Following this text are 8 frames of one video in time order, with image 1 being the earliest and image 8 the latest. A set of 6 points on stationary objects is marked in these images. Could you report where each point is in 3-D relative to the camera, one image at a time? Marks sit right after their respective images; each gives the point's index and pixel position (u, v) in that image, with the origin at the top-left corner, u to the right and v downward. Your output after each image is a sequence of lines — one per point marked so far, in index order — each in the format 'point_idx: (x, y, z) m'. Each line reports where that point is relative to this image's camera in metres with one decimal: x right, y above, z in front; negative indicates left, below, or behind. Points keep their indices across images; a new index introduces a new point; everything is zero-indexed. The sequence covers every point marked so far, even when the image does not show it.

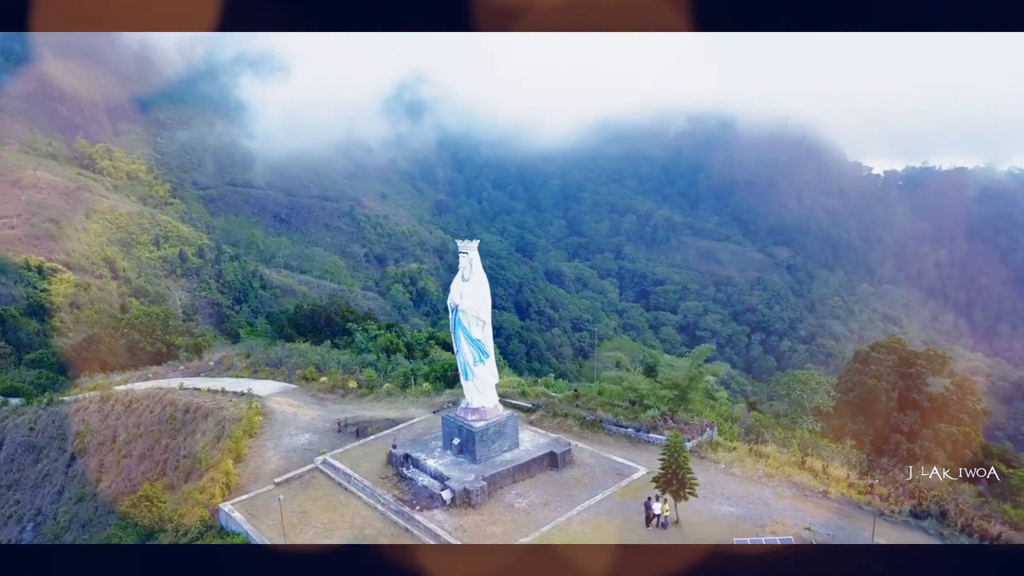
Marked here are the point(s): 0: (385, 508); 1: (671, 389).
0: (-1.2, -2.2, +8.1) m
1: (+2.0, -1.2, +10.2) m
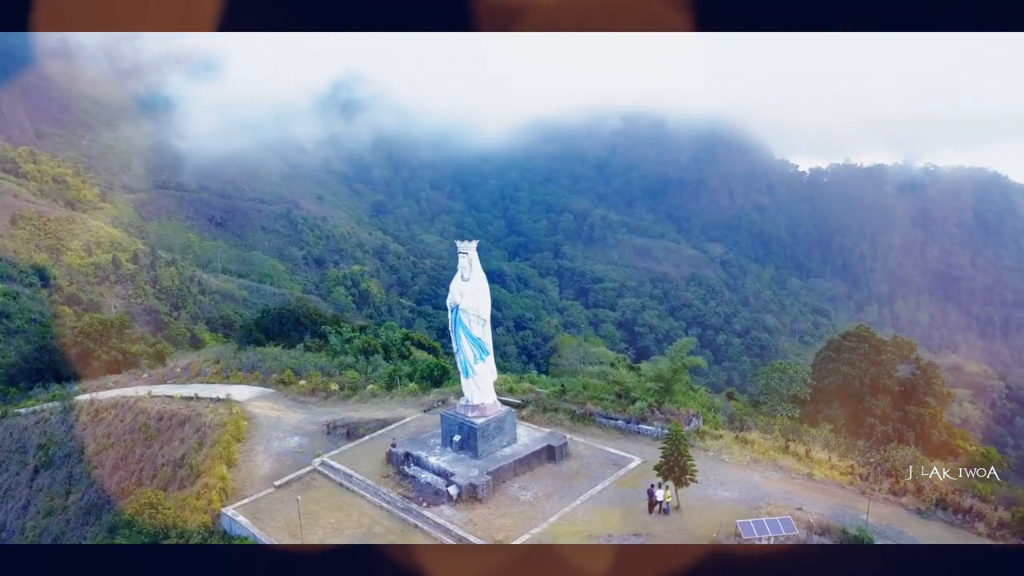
0: (-1.2, -2.2, +8.2) m
1: (+1.9, -1.2, +10.5) m
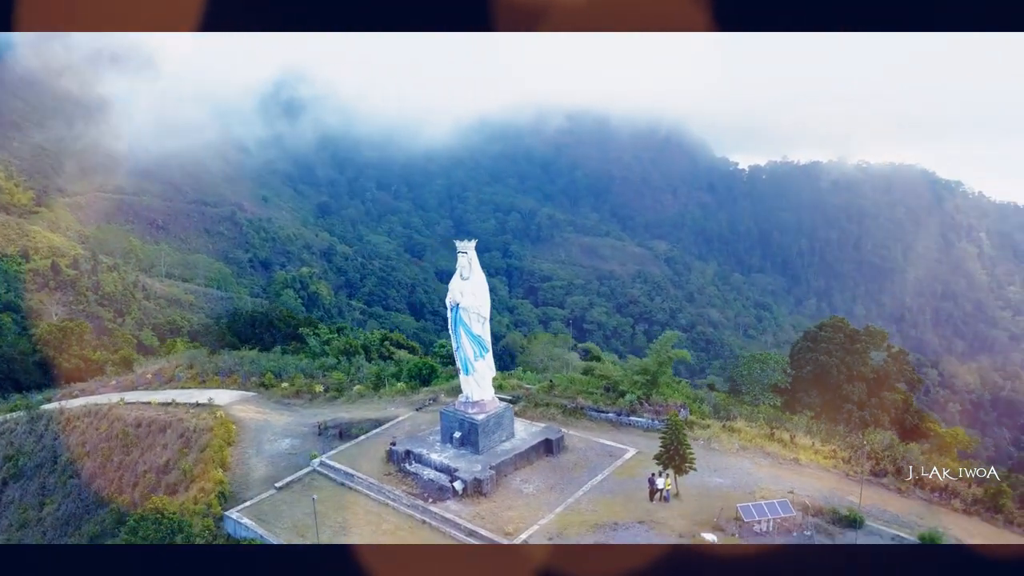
0: (-1.2, -2.2, +8.3) m
1: (+1.7, -1.1, +10.8) m
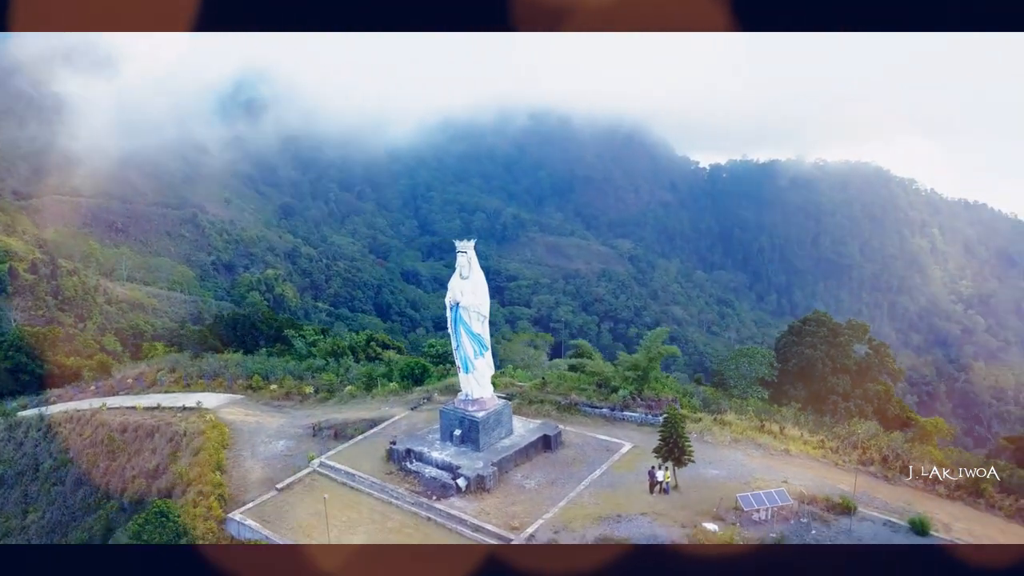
0: (-1.1, -2.2, +8.4) m
1: (+1.6, -1.1, +11.0) m
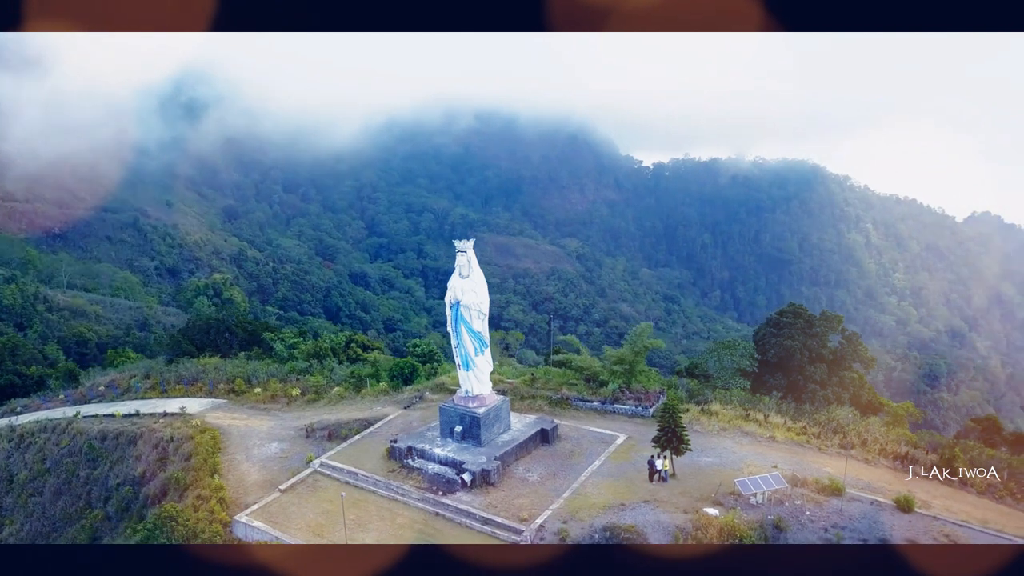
0: (-1.1, -2.2, +8.5) m
1: (+1.4, -1.1, +11.3) m
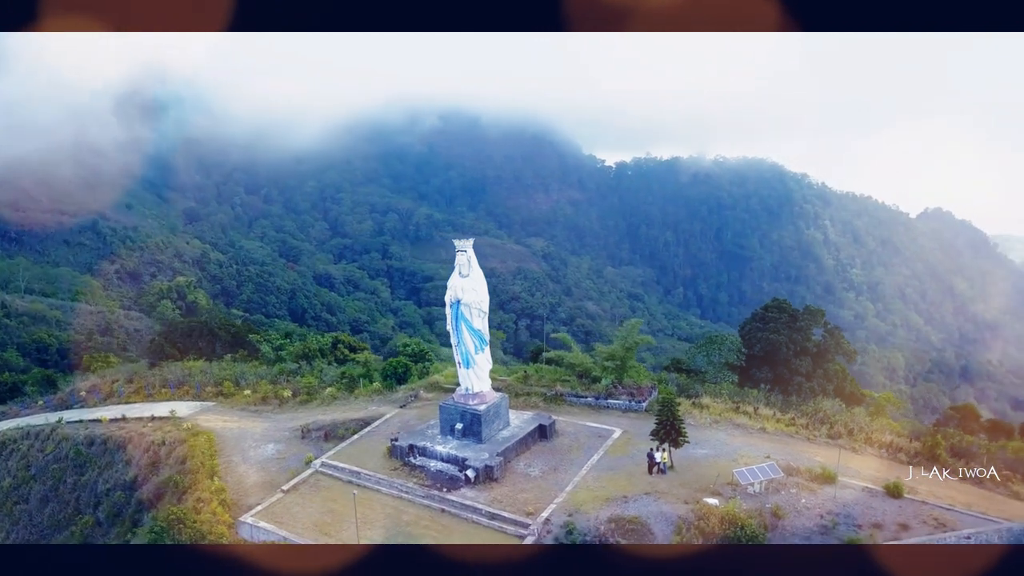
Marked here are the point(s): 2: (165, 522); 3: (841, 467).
0: (-1.0, -2.2, +8.6) m
1: (+1.3, -1.0, +11.5) m
2: (-3.5, -2.3, +8.3) m
3: (+3.7, -2.0, +9.3) m
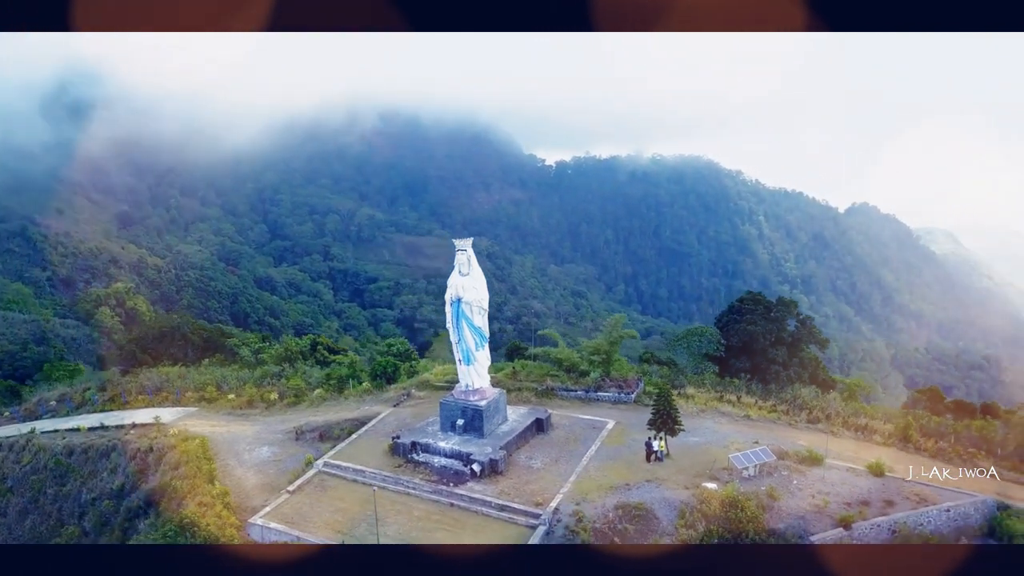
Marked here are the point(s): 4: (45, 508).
0: (-1.0, -2.2, +8.7) m
1: (+1.2, -1.0, +11.9) m
2: (-3.4, -2.4, +8.2) m
3: (+3.7, -1.9, +9.7) m
4: (-6.2, -2.9, +11.0) m
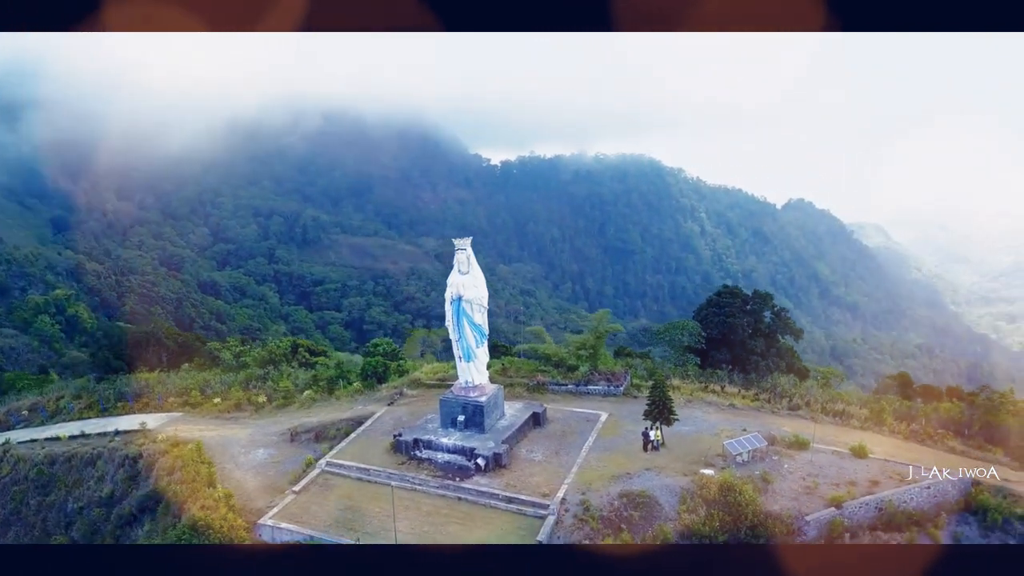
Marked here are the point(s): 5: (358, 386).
0: (-0.9, -2.1, +8.9) m
1: (+1.0, -0.9, +12.1) m
2: (-3.3, -2.4, +8.2) m
3: (+3.6, -1.8, +10.2) m
4: (-6.2, -3.0, +10.8) m
5: (-2.2, -1.4, +11.7) m
